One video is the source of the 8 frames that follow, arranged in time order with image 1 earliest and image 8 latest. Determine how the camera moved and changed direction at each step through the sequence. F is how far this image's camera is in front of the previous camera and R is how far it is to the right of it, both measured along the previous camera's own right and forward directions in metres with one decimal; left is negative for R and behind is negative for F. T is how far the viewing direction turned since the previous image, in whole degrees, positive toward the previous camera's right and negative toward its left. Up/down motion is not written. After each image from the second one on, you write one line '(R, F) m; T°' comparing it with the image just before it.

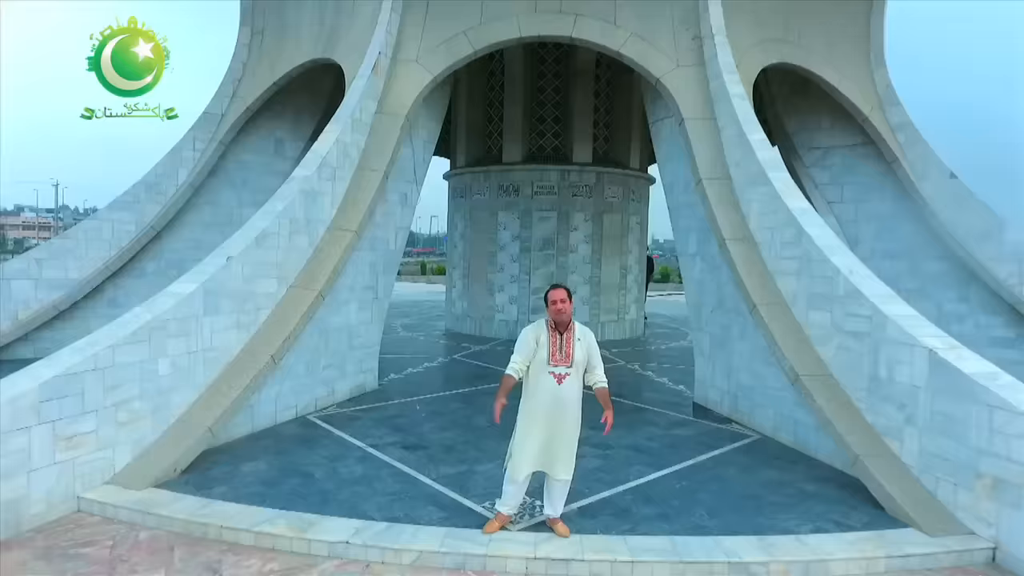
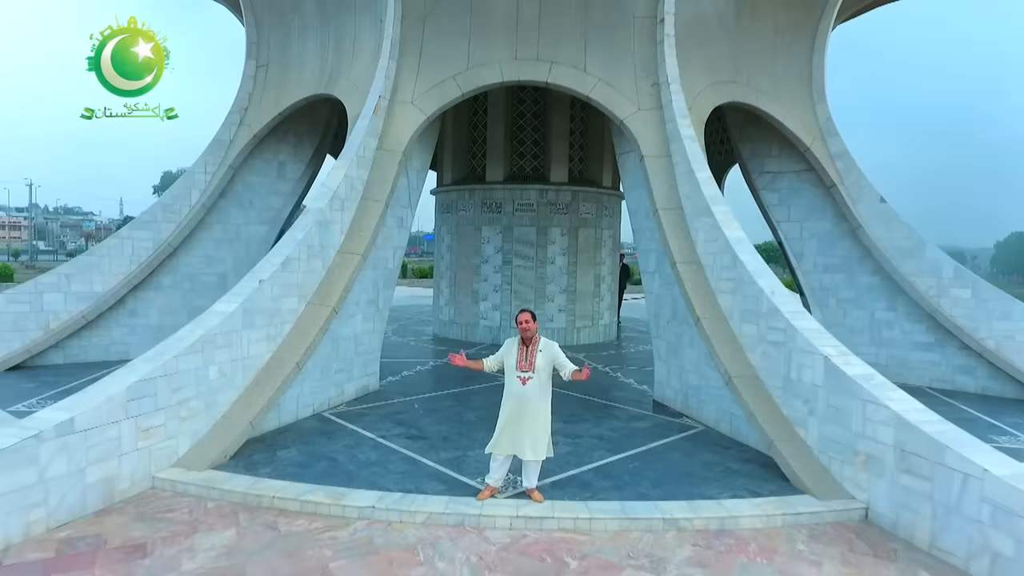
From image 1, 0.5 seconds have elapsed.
(0.0, -0.3) m; +2°
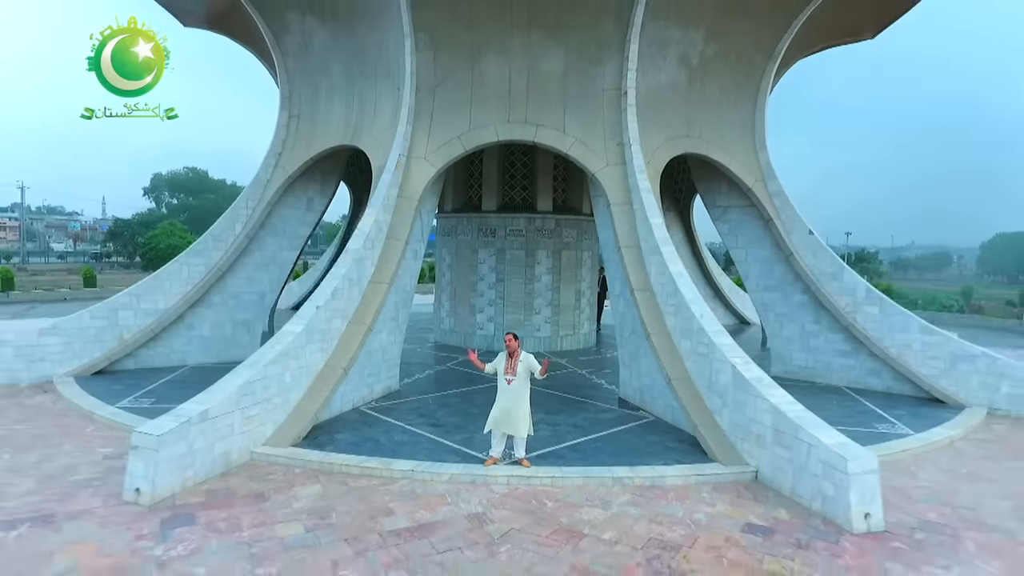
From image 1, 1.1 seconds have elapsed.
(0.0, -0.6) m; +1°
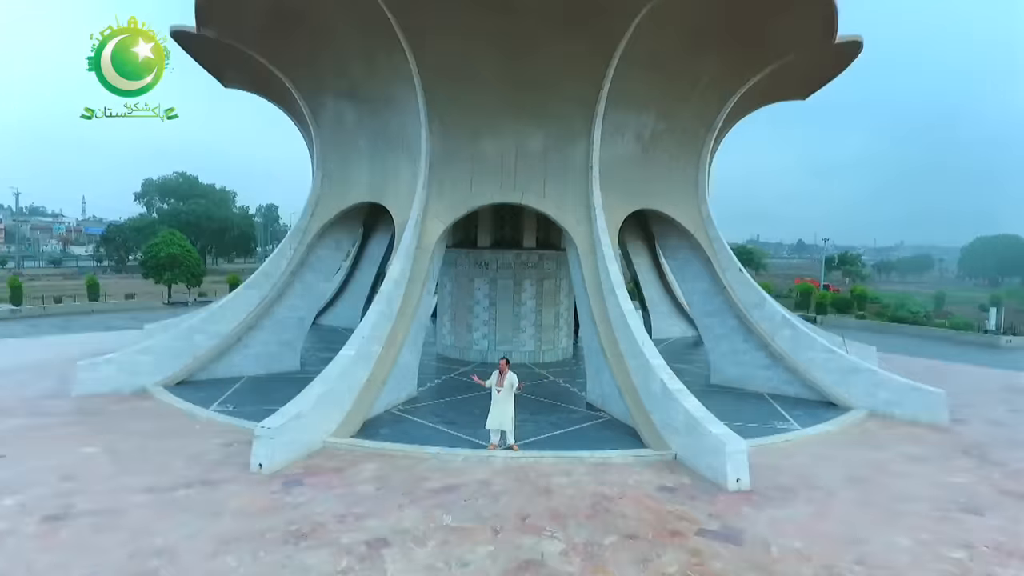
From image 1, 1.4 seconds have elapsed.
(0.0, -1.0) m; +1°
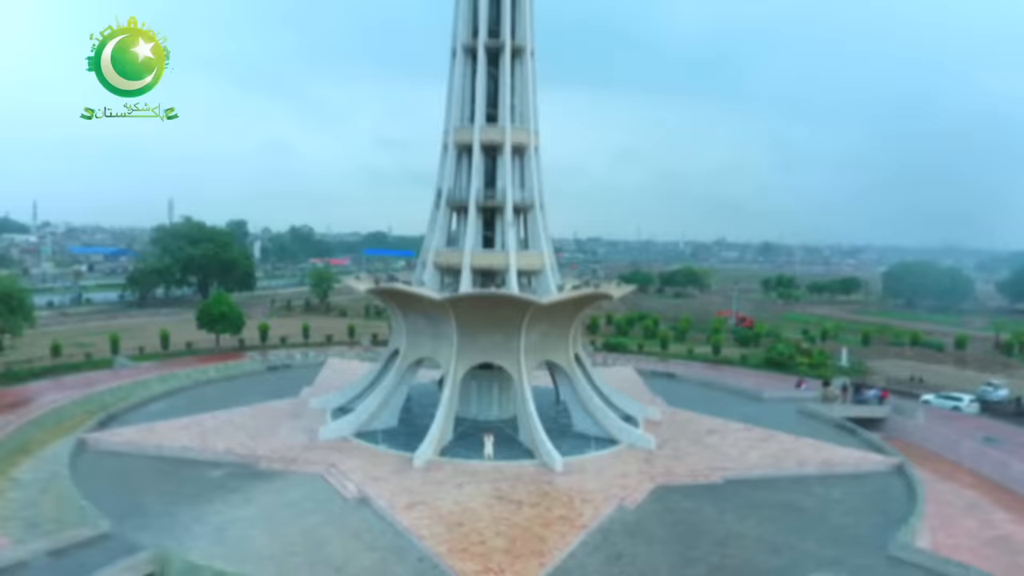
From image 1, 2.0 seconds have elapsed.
(-0.3, -6.6) m; +3°
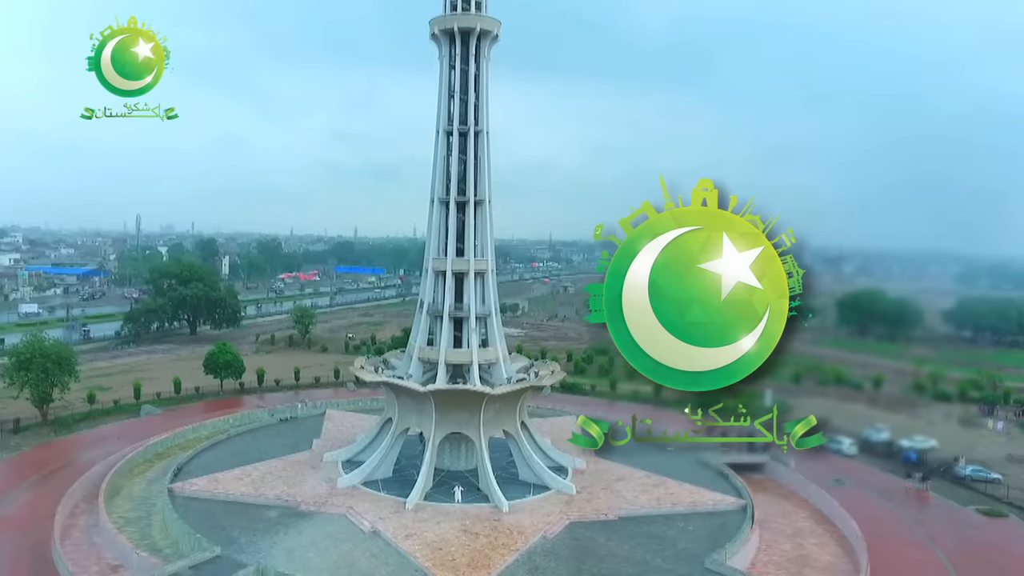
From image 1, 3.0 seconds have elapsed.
(0.0, -4.7) m; +3°
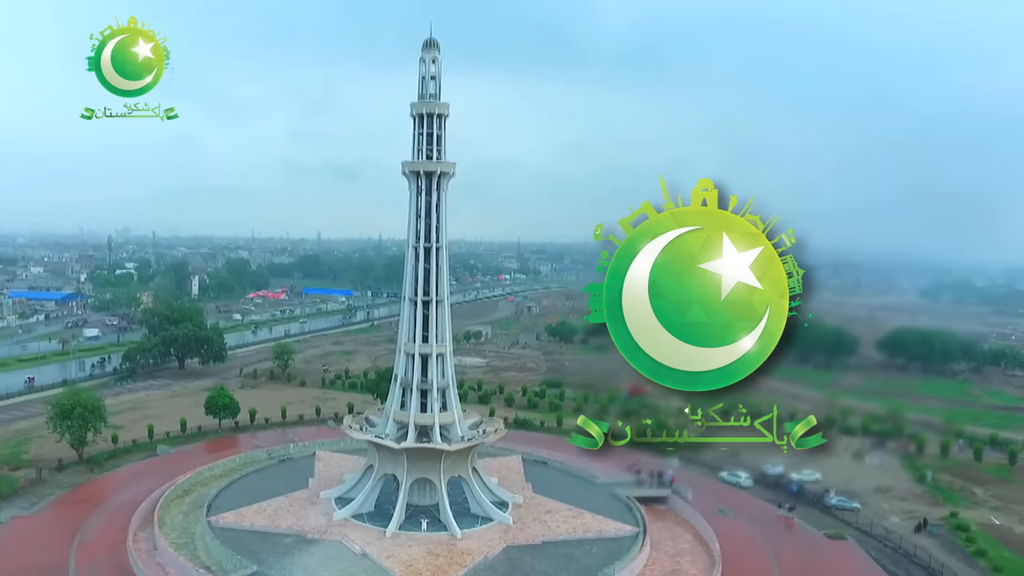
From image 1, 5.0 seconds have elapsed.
(+0.3, -5.5) m; +3°
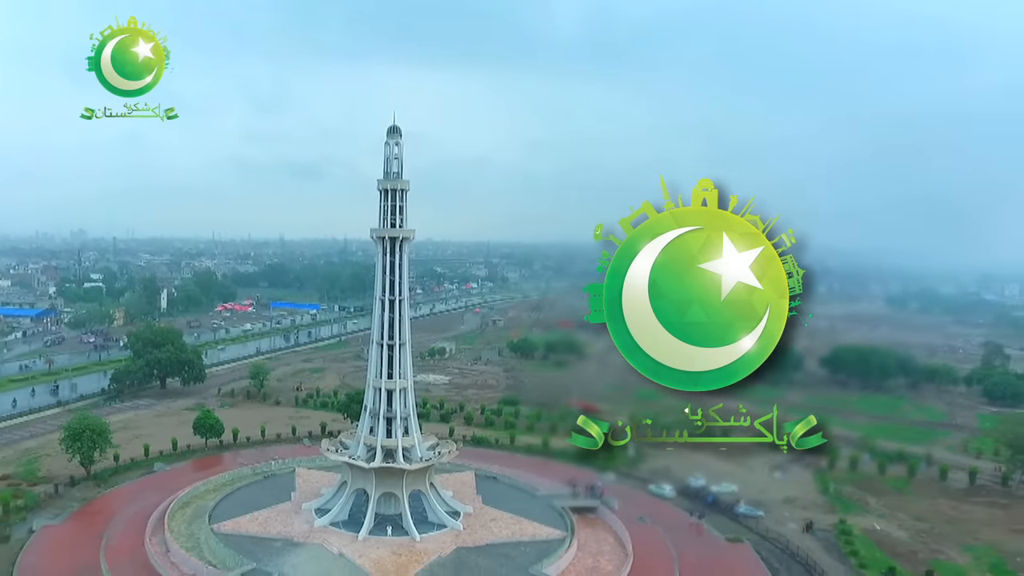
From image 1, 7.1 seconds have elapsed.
(+0.6, -4.8) m; +3°
